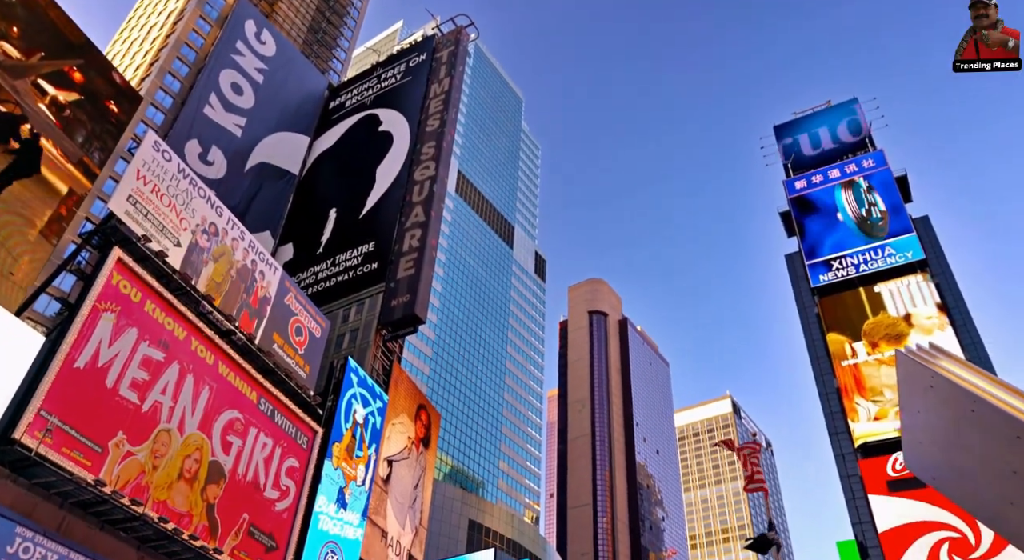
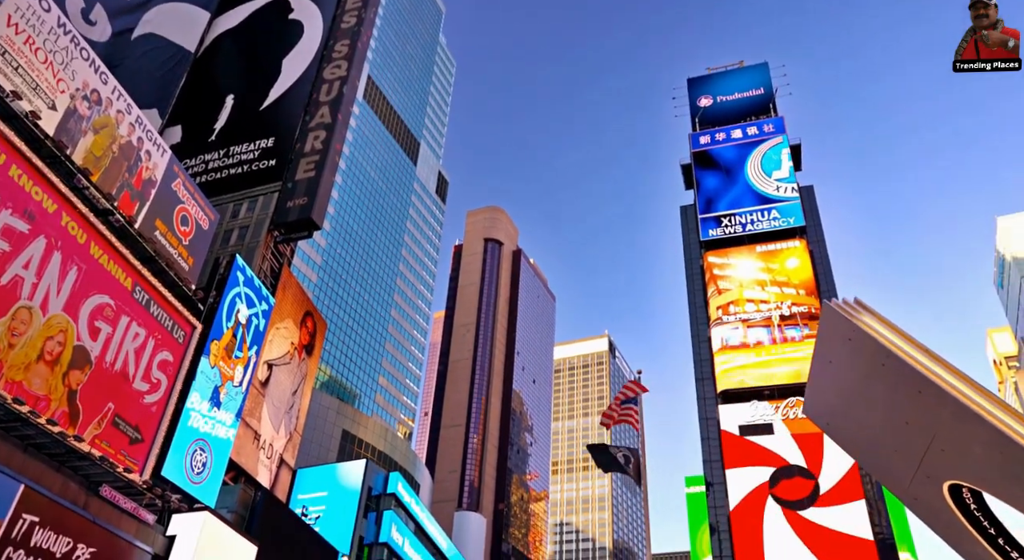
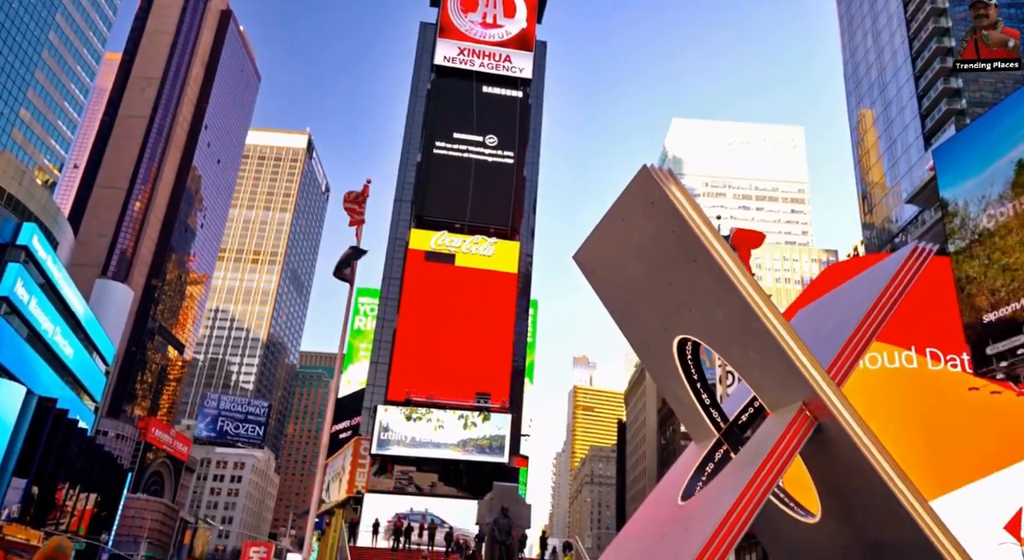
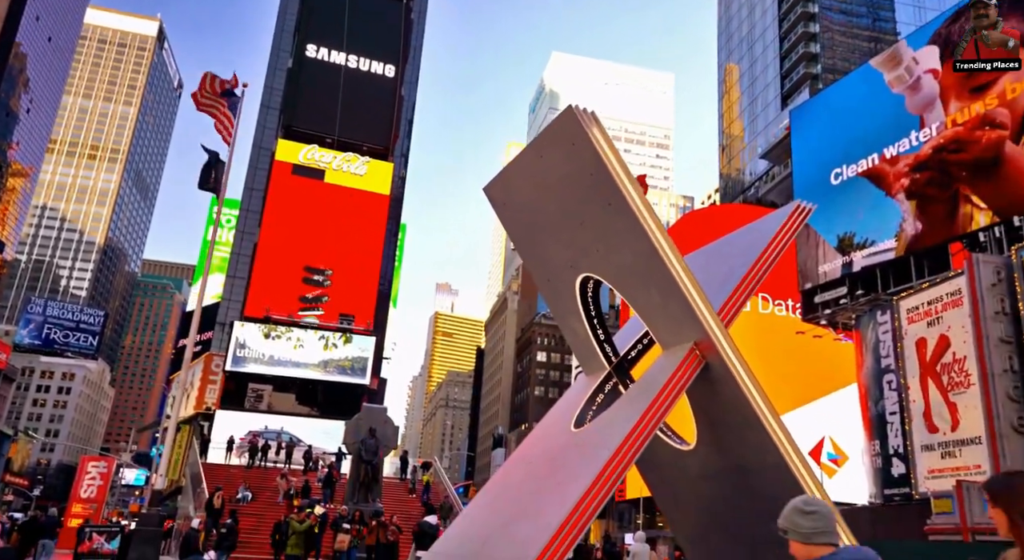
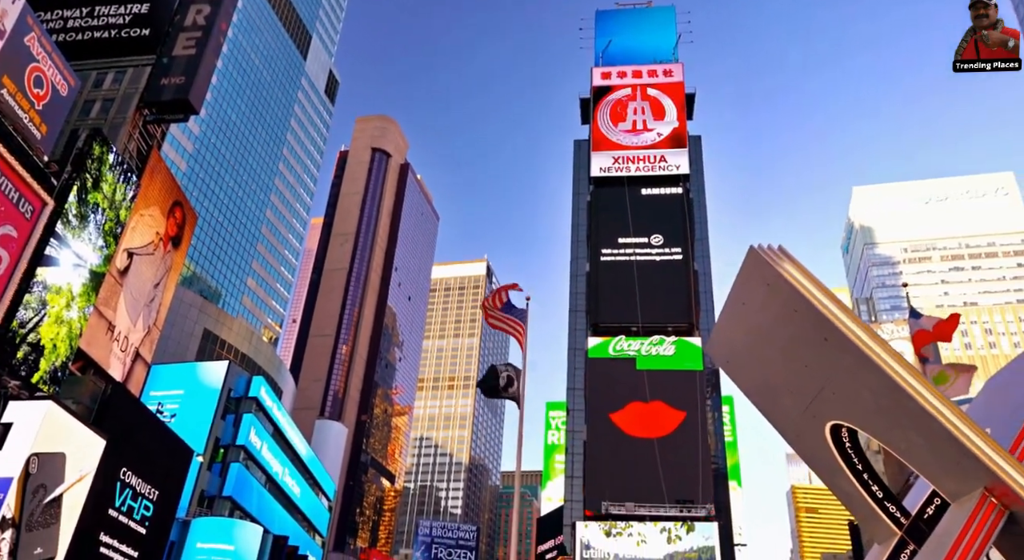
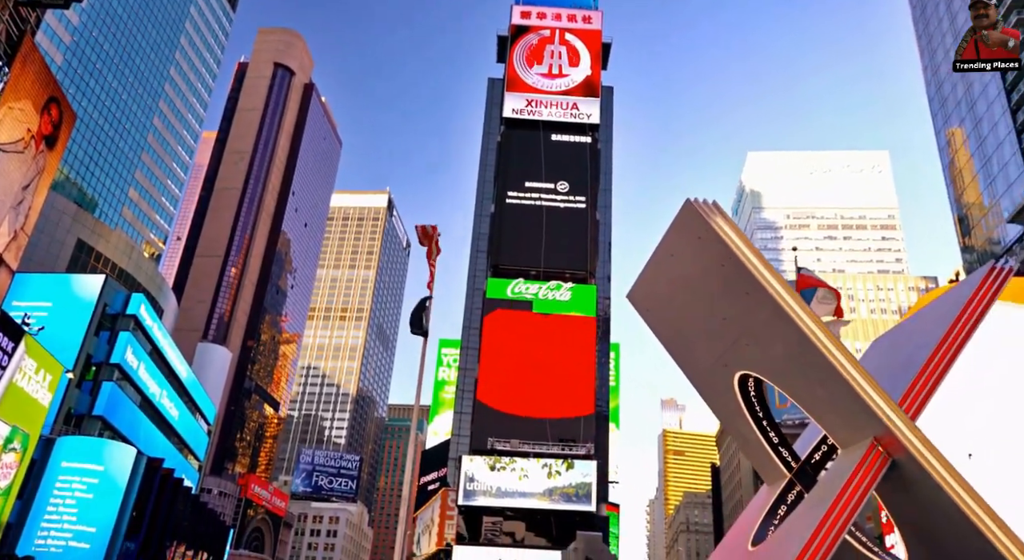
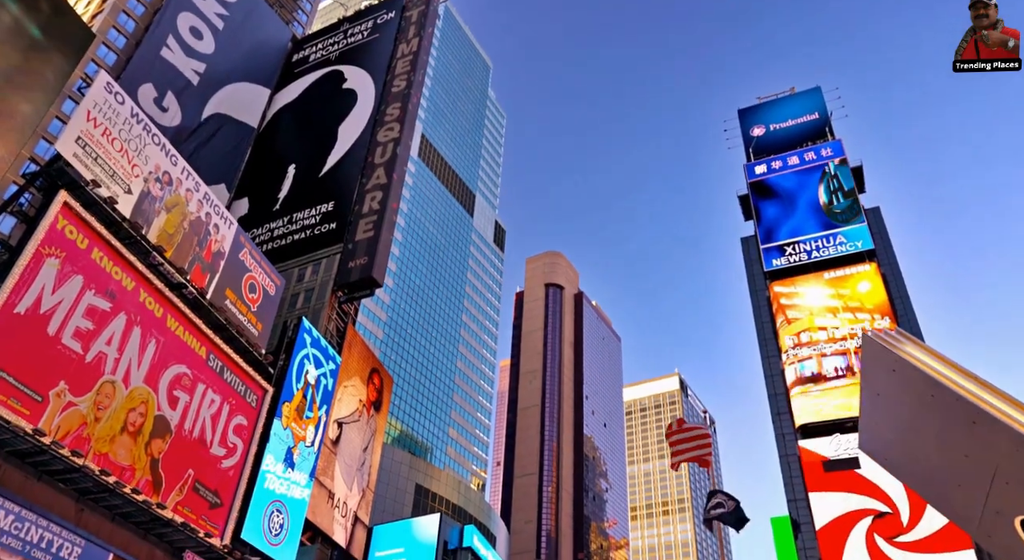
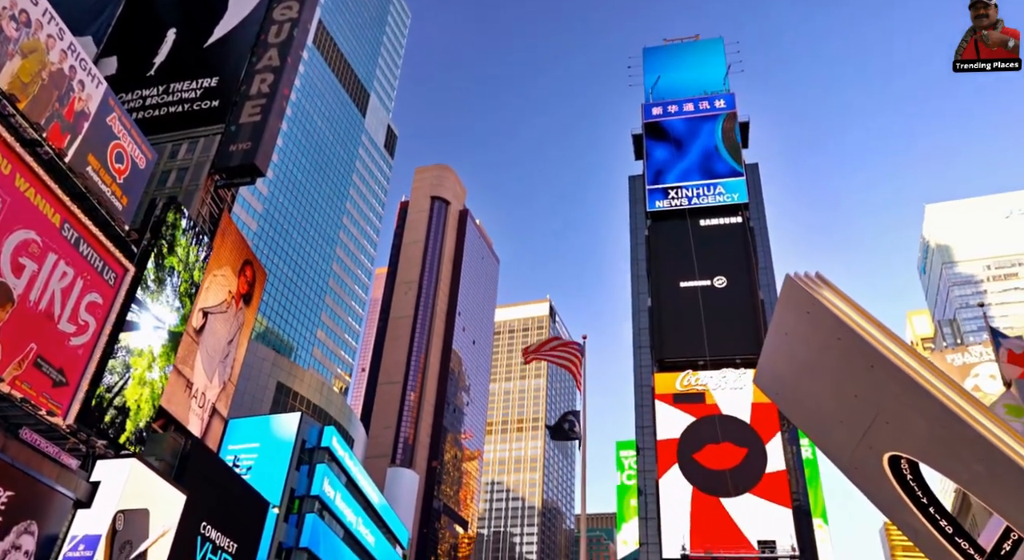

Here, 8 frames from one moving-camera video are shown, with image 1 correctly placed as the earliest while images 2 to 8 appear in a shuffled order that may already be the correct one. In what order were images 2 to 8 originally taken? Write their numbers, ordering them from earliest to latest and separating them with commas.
7, 2, 8, 5, 6, 3, 4
